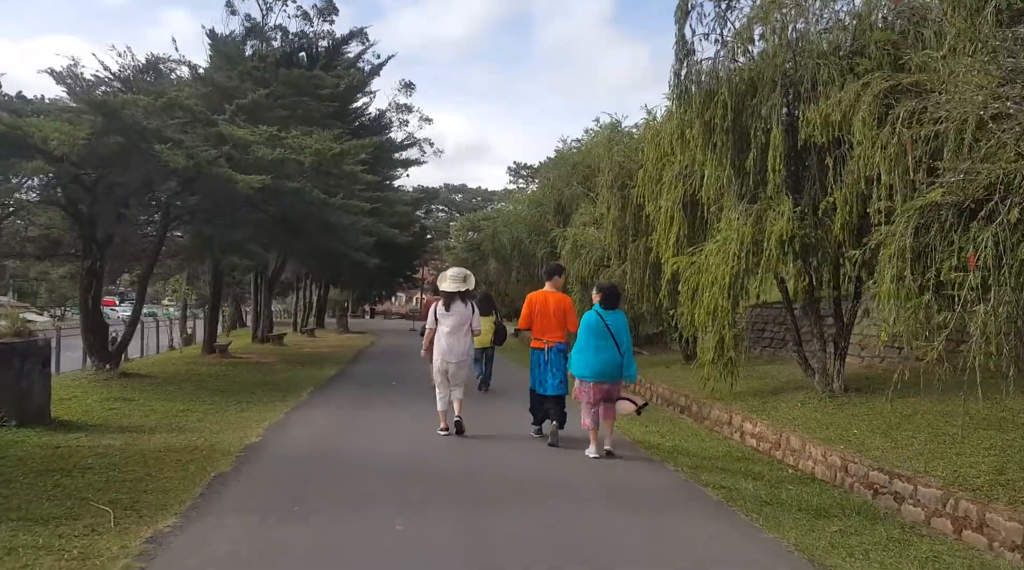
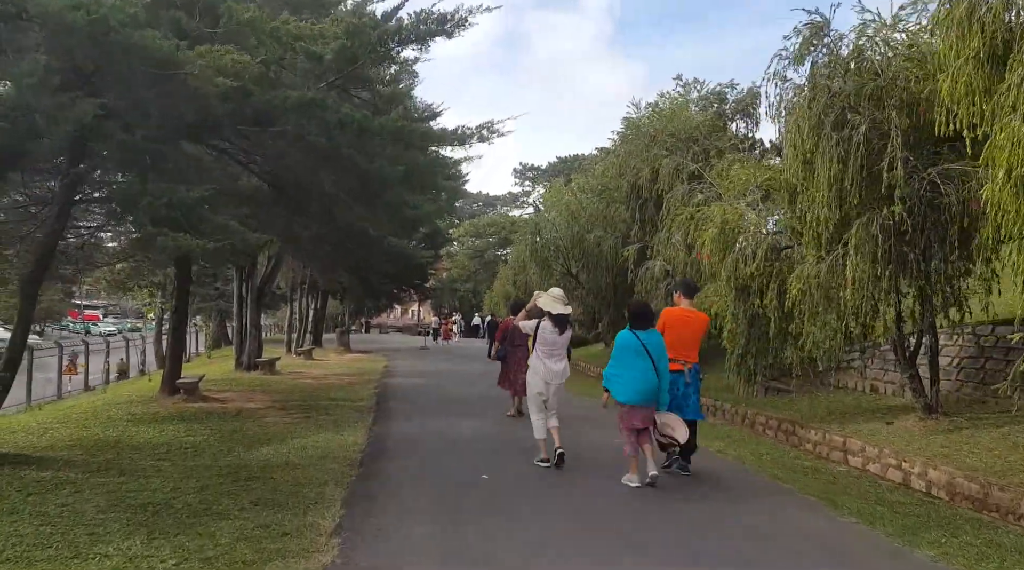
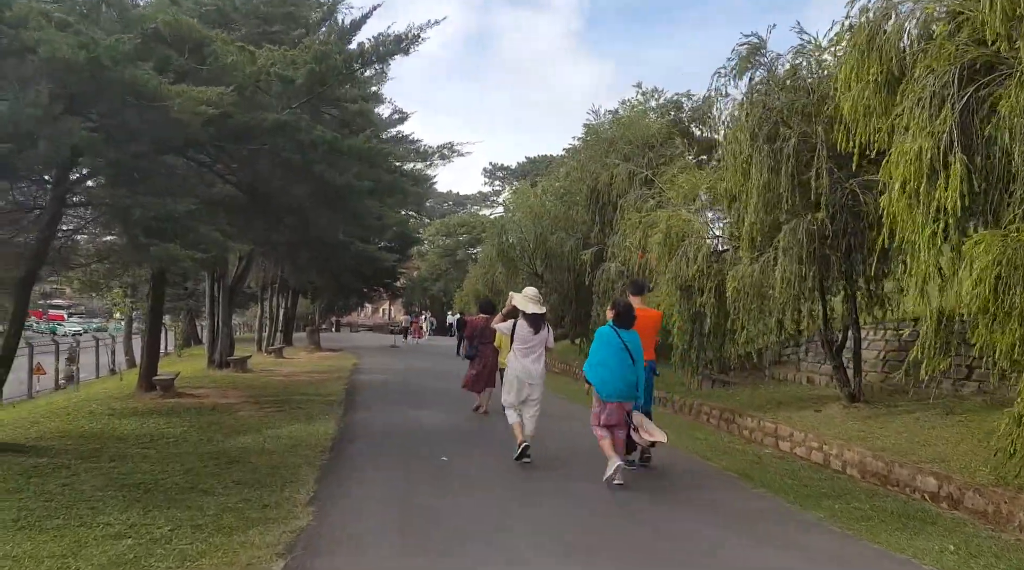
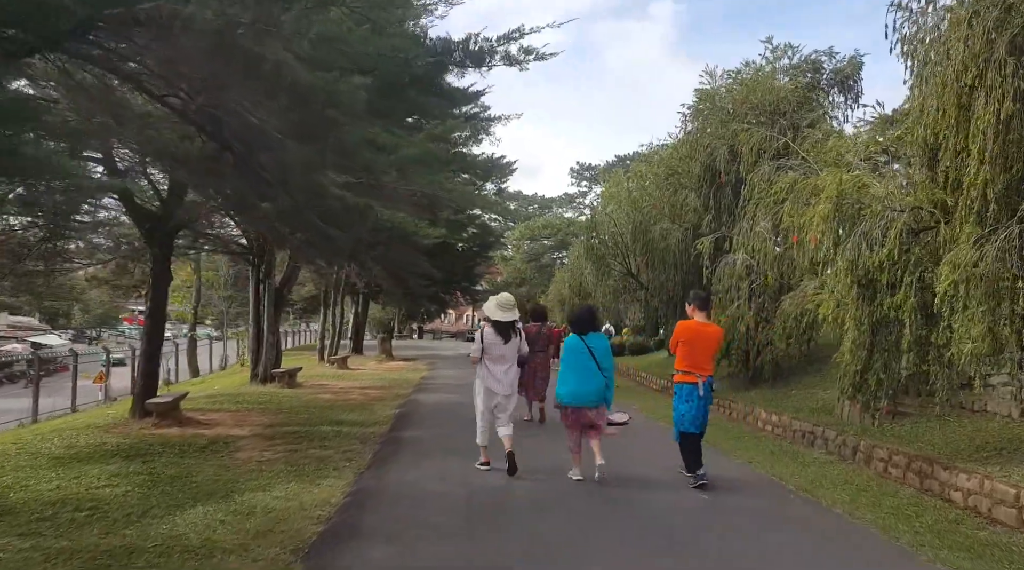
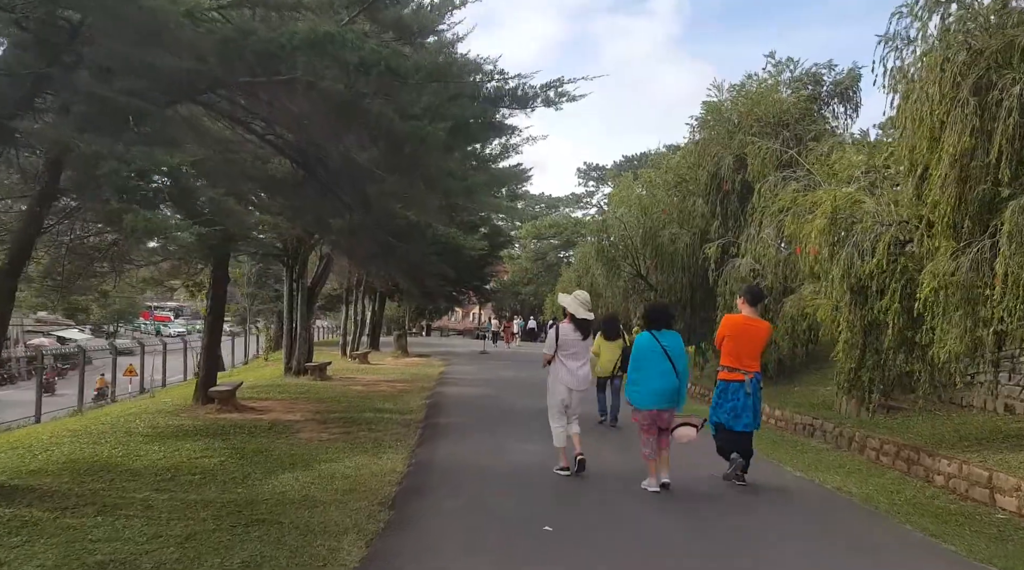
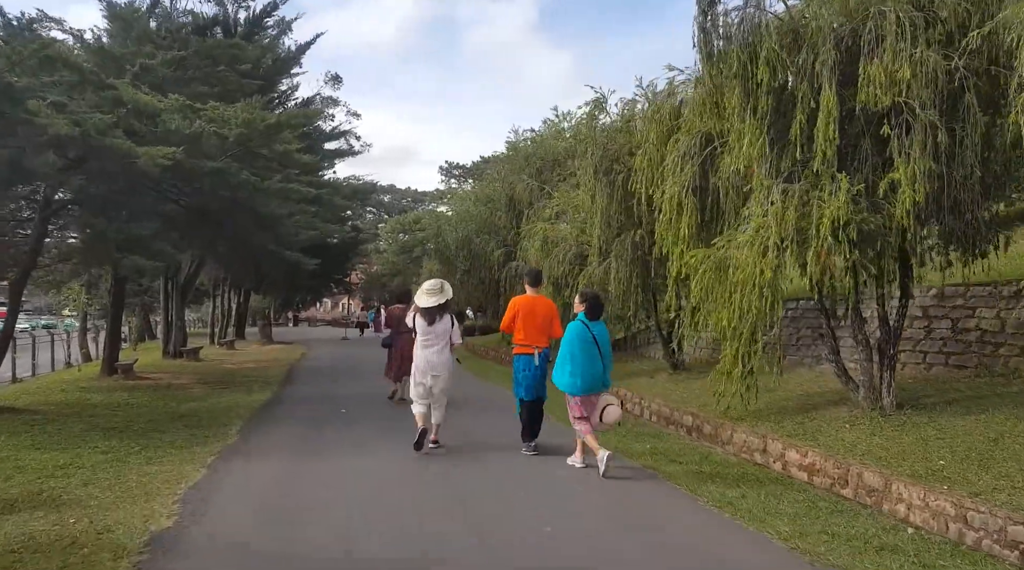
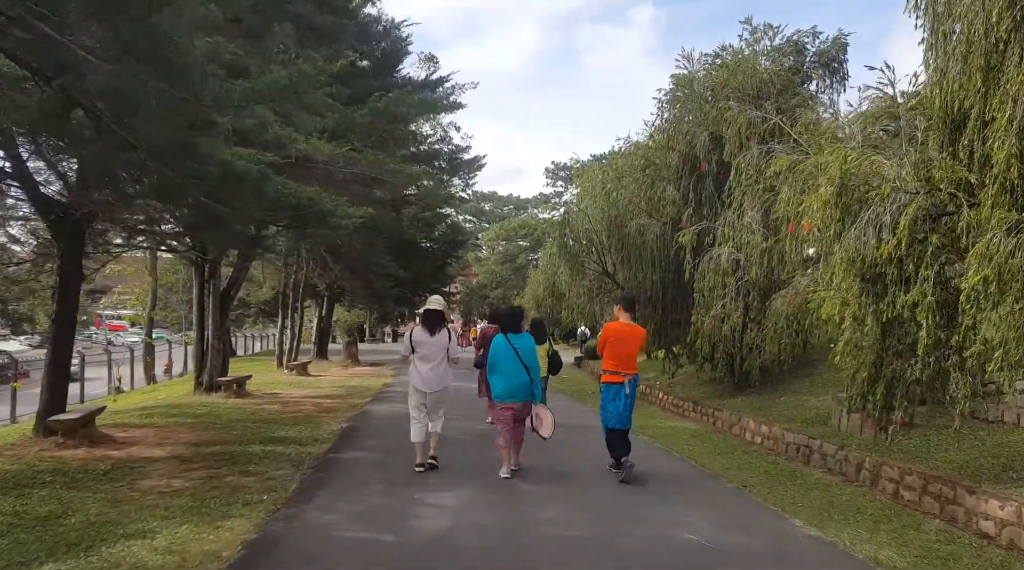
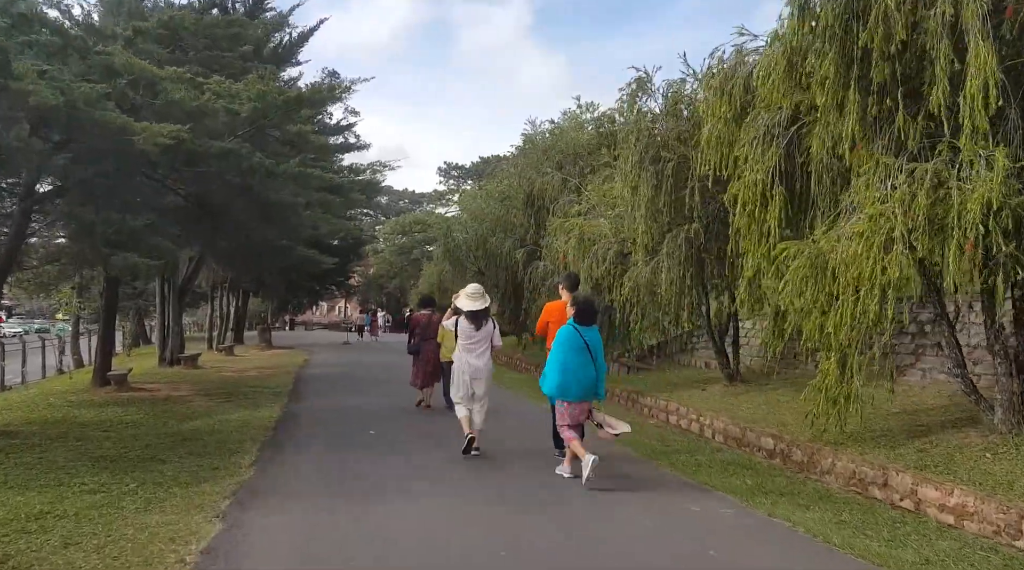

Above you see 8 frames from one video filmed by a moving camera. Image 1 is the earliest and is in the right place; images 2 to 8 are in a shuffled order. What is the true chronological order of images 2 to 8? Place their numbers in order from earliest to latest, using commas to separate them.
6, 8, 3, 2, 5, 4, 7
